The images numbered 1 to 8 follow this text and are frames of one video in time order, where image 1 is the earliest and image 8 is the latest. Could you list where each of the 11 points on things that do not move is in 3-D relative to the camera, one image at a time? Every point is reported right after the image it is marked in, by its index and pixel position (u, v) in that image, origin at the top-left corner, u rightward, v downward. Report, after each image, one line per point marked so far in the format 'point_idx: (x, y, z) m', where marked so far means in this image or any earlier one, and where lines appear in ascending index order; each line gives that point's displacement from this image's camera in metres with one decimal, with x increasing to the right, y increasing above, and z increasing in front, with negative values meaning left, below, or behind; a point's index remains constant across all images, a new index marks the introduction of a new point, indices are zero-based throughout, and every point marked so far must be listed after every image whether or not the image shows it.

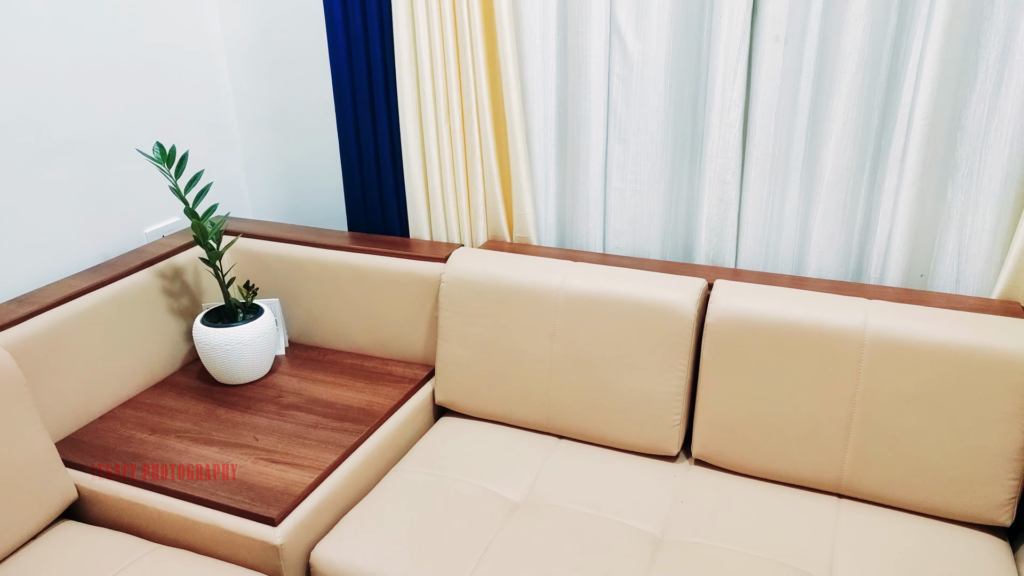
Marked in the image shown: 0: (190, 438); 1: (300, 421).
0: (-0.7, -0.3, +1.6) m
1: (-0.4, -0.3, +1.6) m
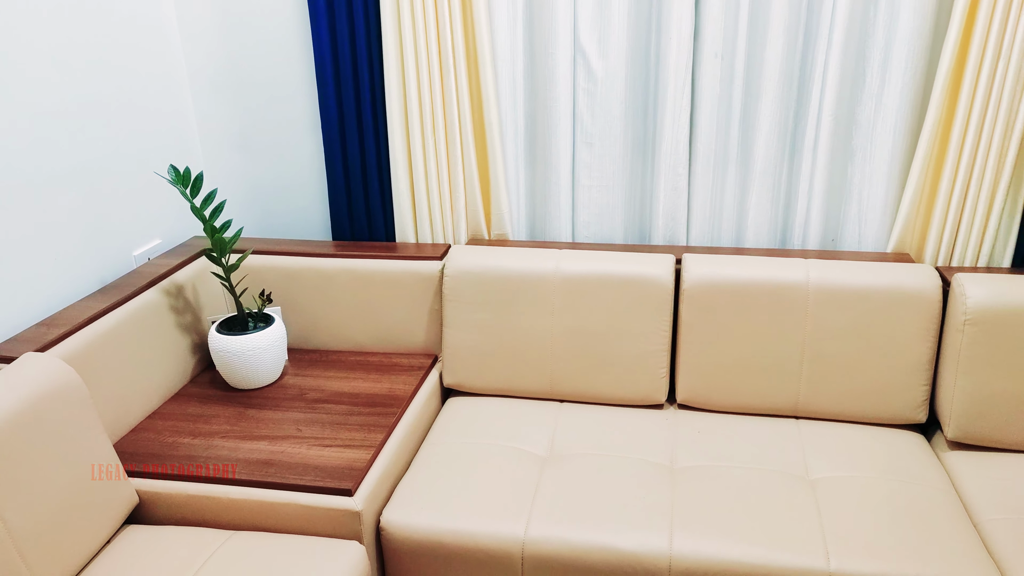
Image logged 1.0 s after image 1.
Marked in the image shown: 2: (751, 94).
0: (-0.6, -0.3, +1.7) m
1: (-0.4, -0.3, +1.8) m
2: (+0.6, +0.5, +1.9) m
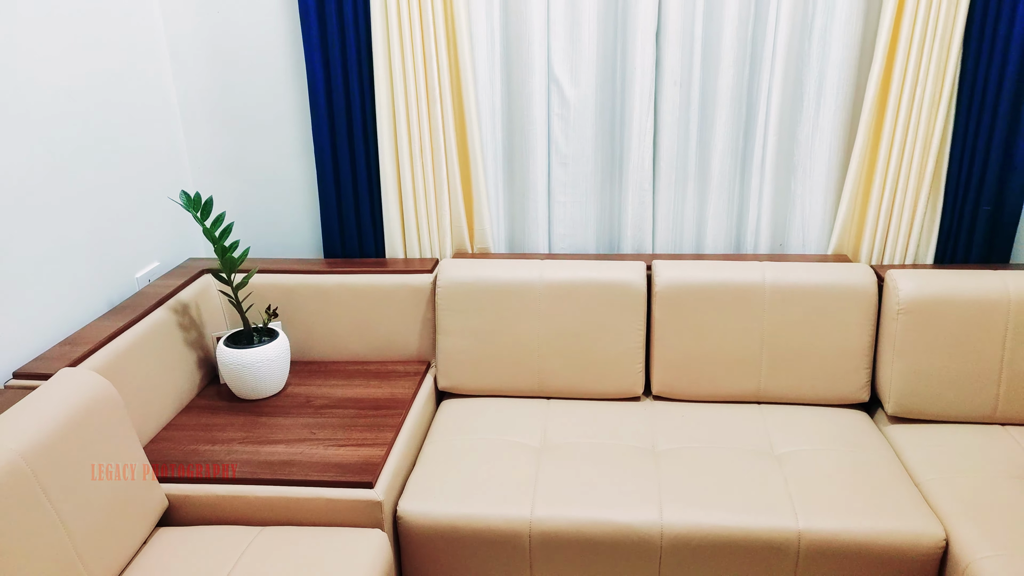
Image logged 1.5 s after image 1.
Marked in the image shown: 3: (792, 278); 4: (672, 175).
0: (-0.6, -0.4, +1.8) m
1: (-0.4, -0.3, +1.9) m
2: (+0.5, +0.5, +2.2) m
3: (+0.7, 0.0, +2.0) m
4: (+0.5, +0.3, +2.2) m
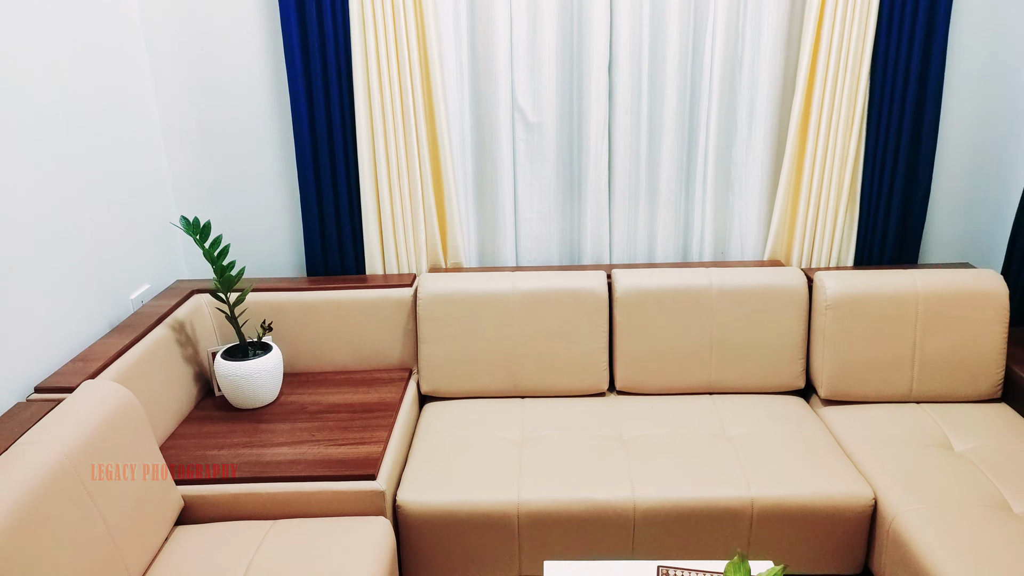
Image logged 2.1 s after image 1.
0: (-0.7, -0.4, +2.0) m
1: (-0.5, -0.4, +2.1) m
2: (+0.4, +0.5, +2.4) m
3: (+0.6, 0.0, +2.3) m
4: (+0.4, +0.3, +2.5) m
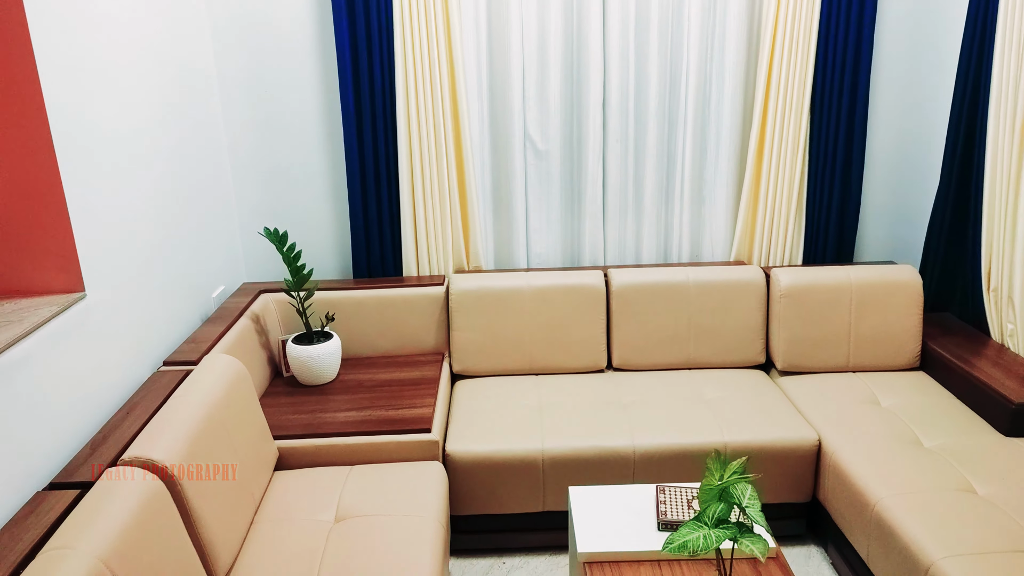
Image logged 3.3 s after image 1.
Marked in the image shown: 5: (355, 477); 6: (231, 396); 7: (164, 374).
0: (-0.6, -0.4, +2.4) m
1: (-0.4, -0.3, +2.6) m
2: (+0.5, +0.5, +3.0) m
3: (+0.7, 0.0, +2.8) m
4: (+0.4, +0.3, +3.0) m
5: (-0.4, -0.5, +2.2) m
6: (-0.7, -0.3, +2.1) m
7: (-1.0, -0.2, +2.2) m
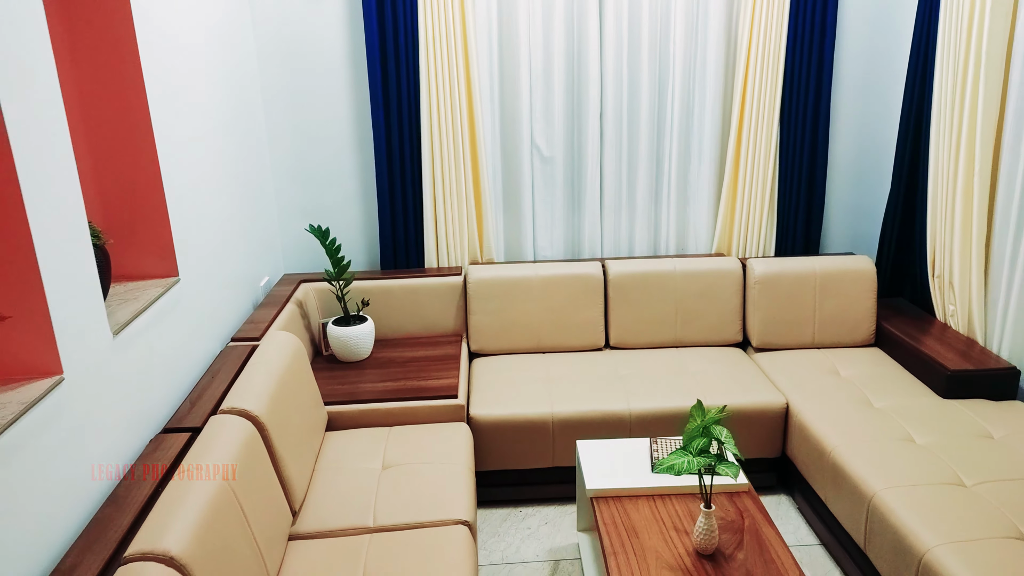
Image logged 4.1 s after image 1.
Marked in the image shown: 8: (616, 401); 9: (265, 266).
0: (-0.5, -0.3, +2.8) m
1: (-0.4, -0.3, +3.0) m
2: (+0.5, +0.5, +3.4) m
3: (+0.7, +0.1, +3.2) m
4: (+0.4, +0.4, +3.4) m
5: (-0.4, -0.5, +2.6) m
6: (-0.7, -0.2, +2.4) m
7: (-0.9, -0.2, +2.6) m
8: (+0.4, -0.4, +2.8) m
9: (-1.0, +0.1, +3.2) m
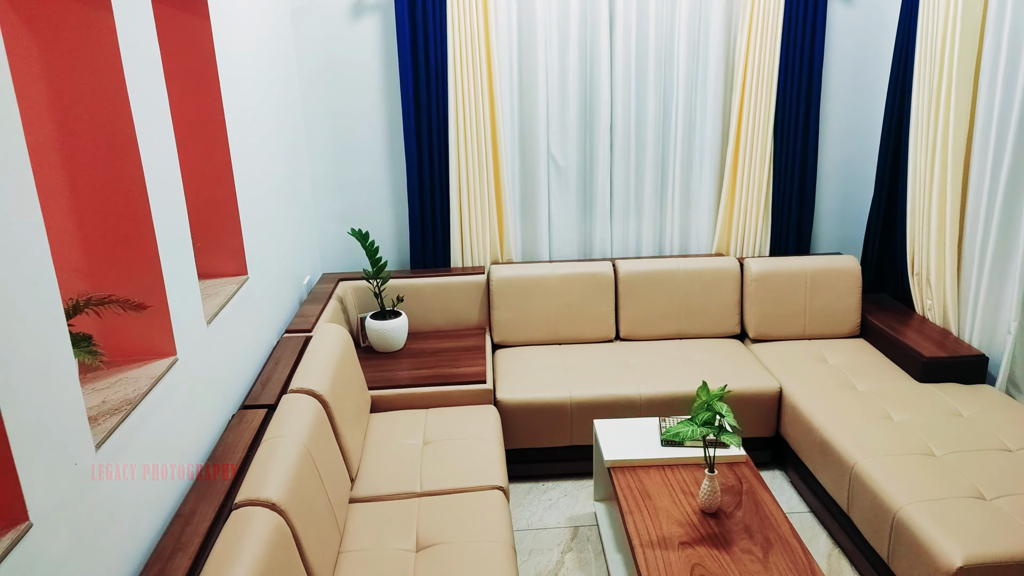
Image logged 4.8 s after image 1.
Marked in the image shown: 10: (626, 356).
0: (-0.4, -0.3, +3.1) m
1: (-0.3, -0.3, +3.3) m
2: (+0.6, +0.5, +3.7) m
3: (+0.8, +0.1, +3.5) m
4: (+0.5, +0.4, +3.7) m
5: (-0.3, -0.5, +2.9) m
6: (-0.6, -0.2, +2.8) m
7: (-0.8, -0.2, +2.9) m
8: (+0.5, -0.4, +3.1) m
9: (-0.9, +0.1, +3.5) m
10: (+0.5, -0.3, +3.4) m
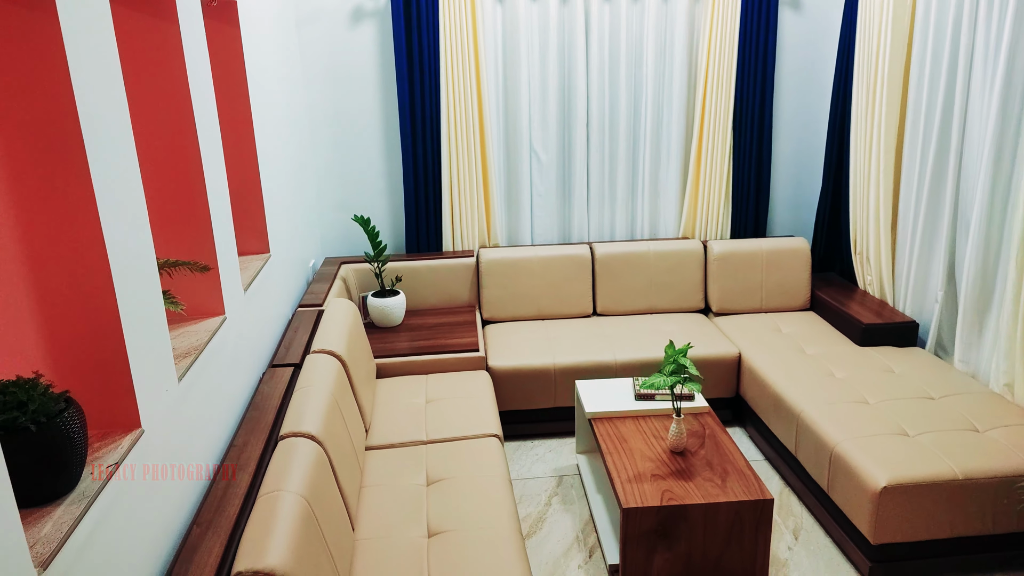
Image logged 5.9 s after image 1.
0: (-0.5, -0.2, +3.5) m
1: (-0.3, -0.2, +3.6) m
2: (+0.5, +0.6, +4.1) m
3: (+0.8, +0.2, +3.9) m
4: (+0.4, +0.5, +4.1) m
5: (-0.3, -0.4, +3.3) m
6: (-0.6, -0.1, +3.1) m
7: (-0.9, -0.1, +3.2) m
8: (+0.4, -0.3, +3.5) m
9: (-1.0, +0.2, +3.8) m
10: (+0.4, -0.2, +3.8) m
